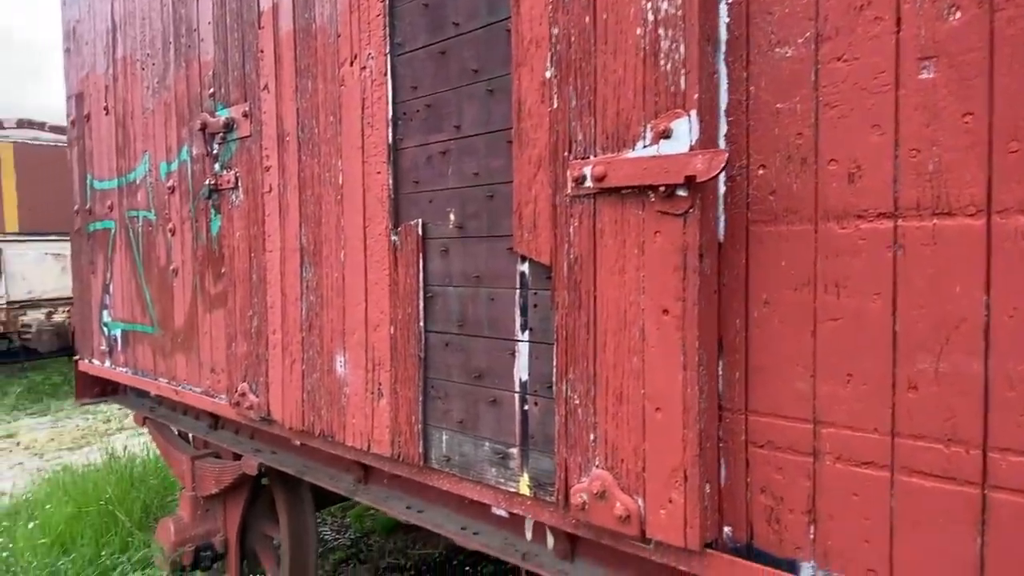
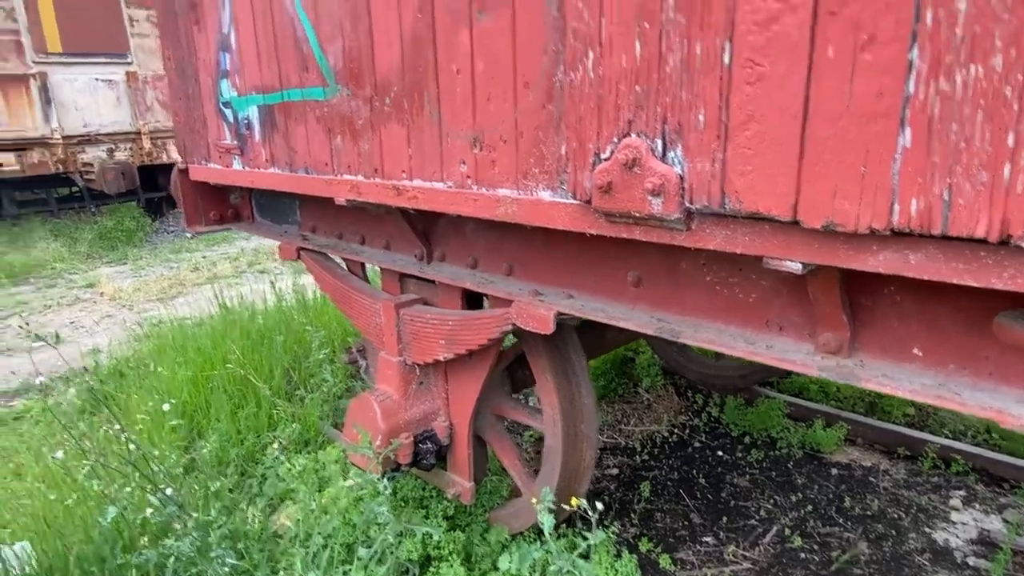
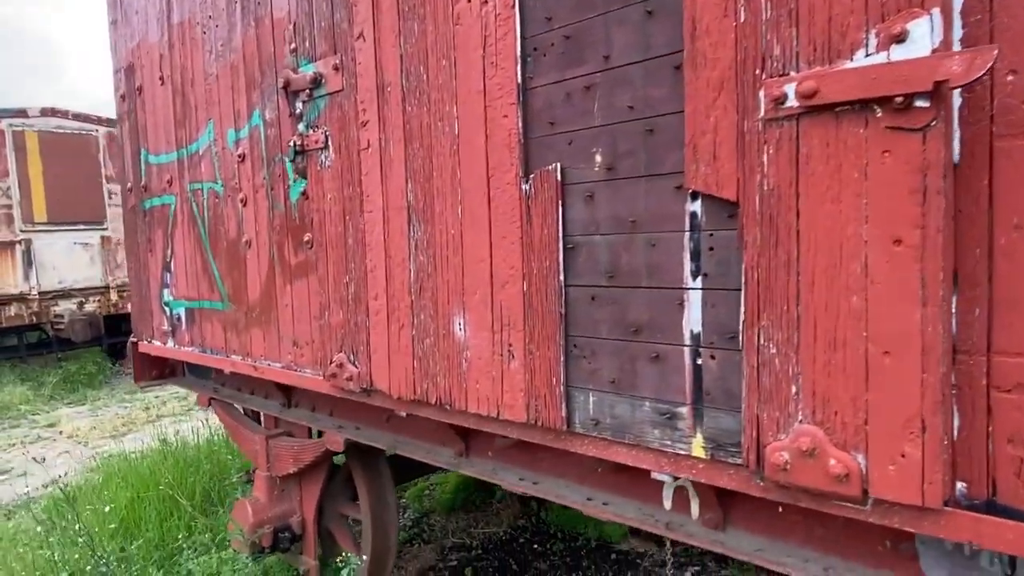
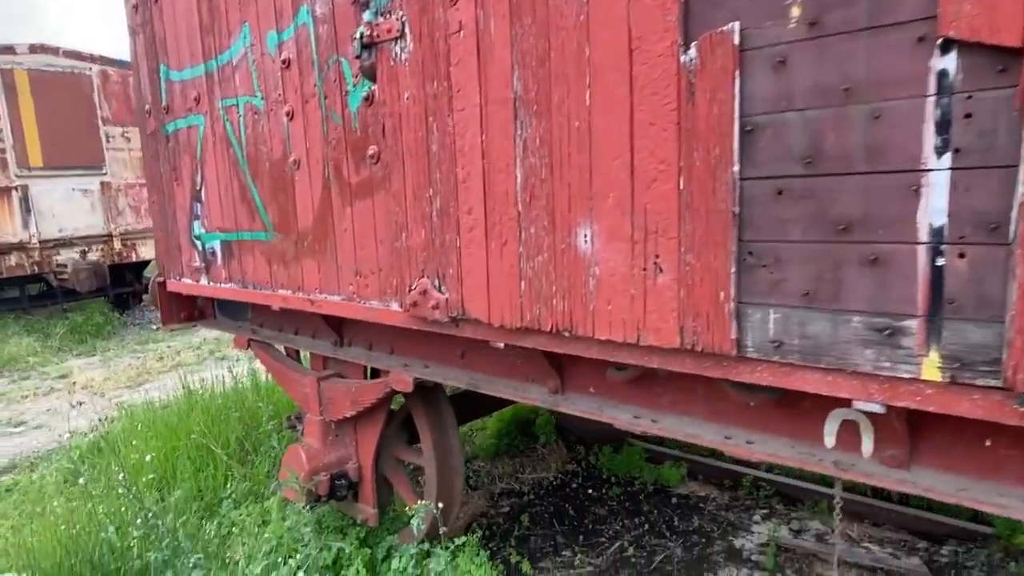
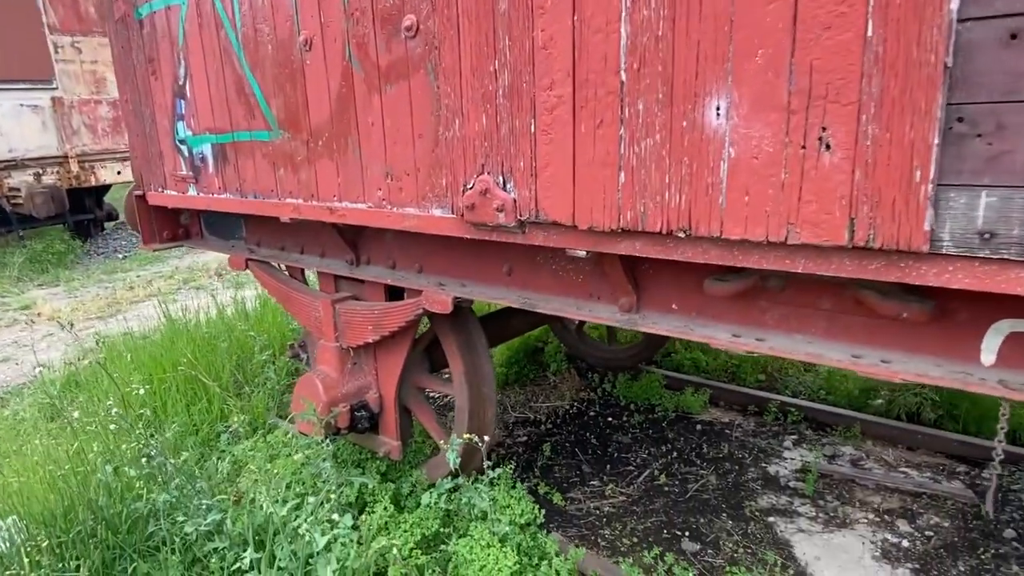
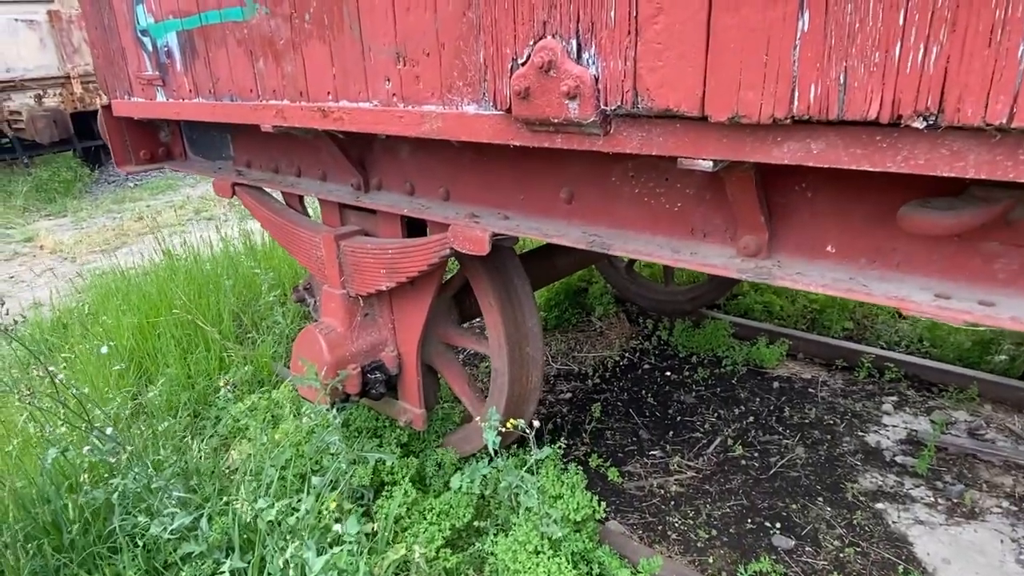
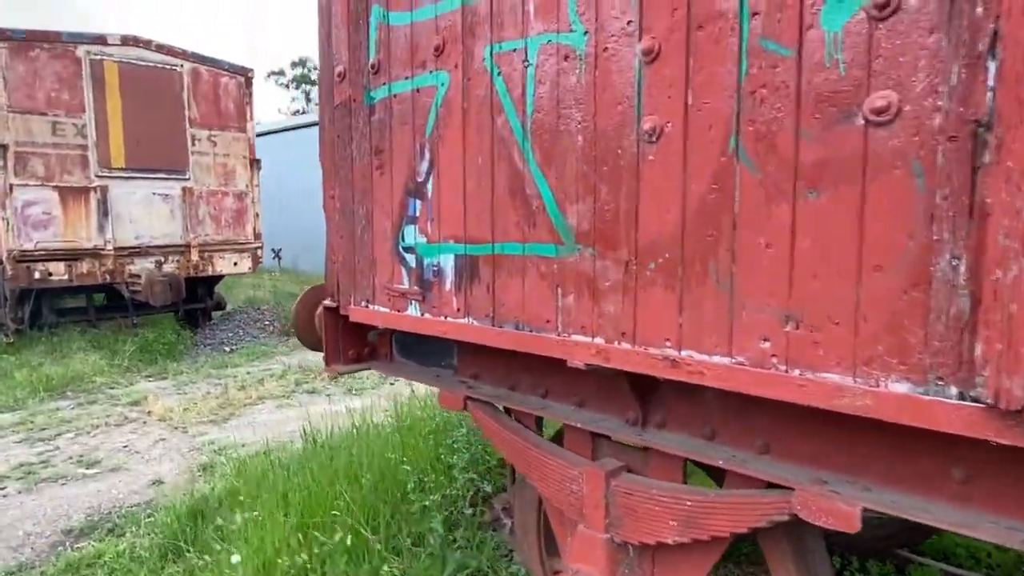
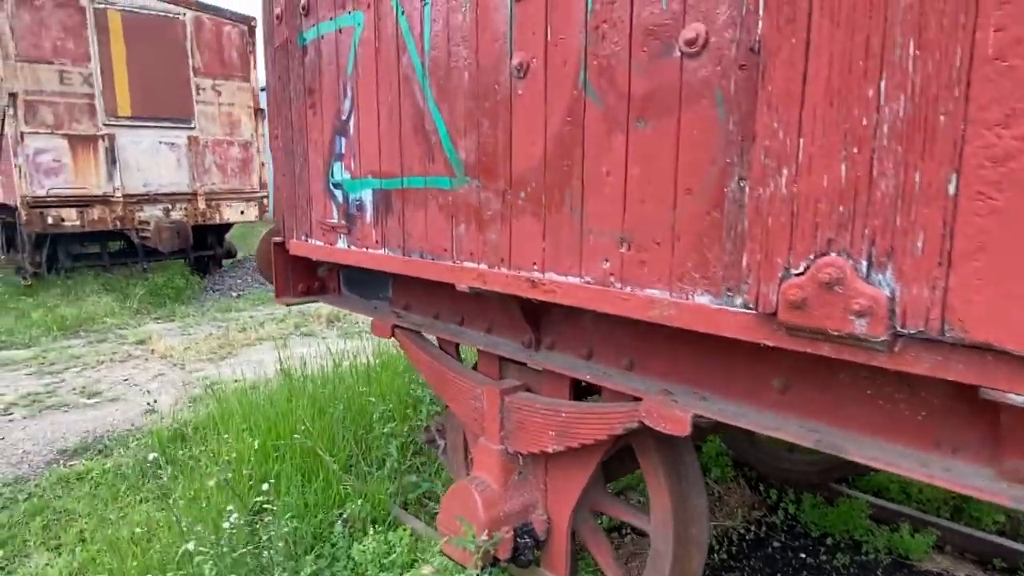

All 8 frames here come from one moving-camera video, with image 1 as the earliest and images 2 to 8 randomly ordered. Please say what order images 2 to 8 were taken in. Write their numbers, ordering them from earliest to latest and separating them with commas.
3, 4, 5, 6, 2, 8, 7
